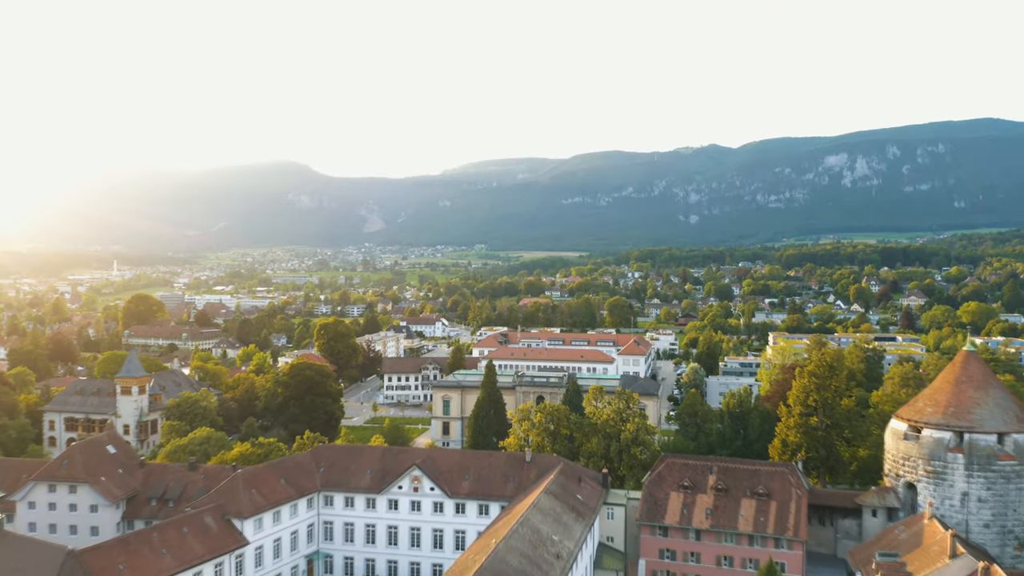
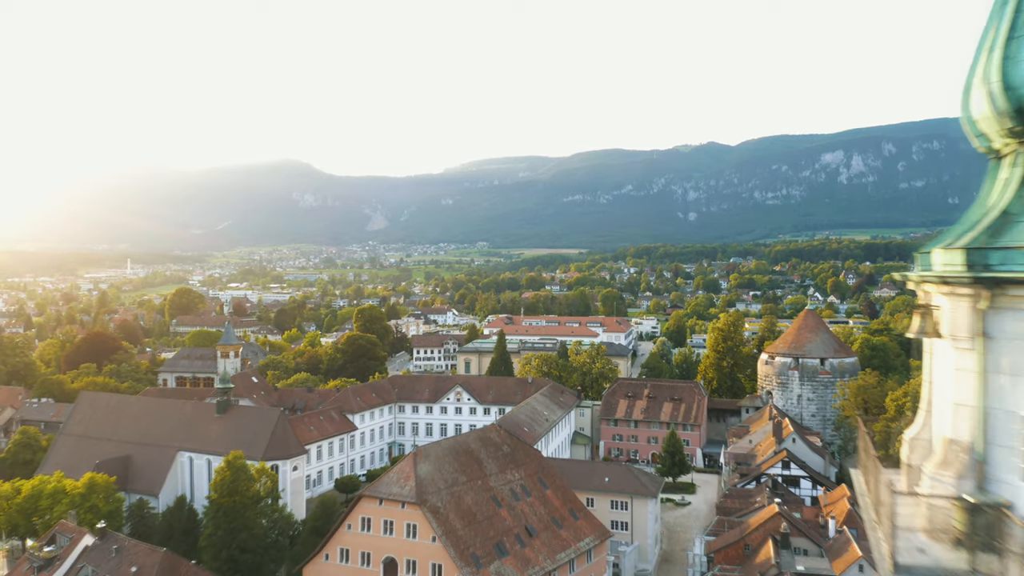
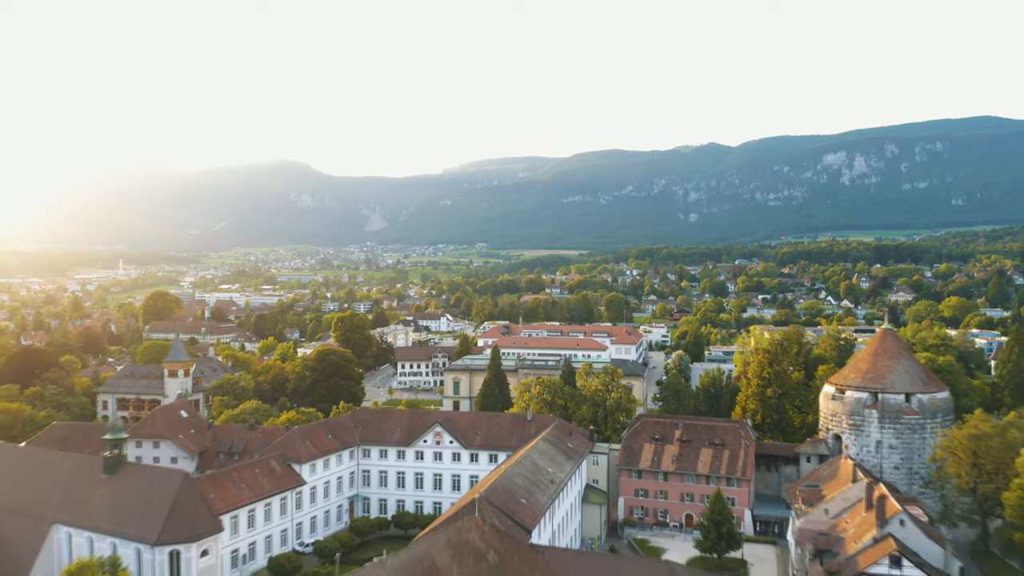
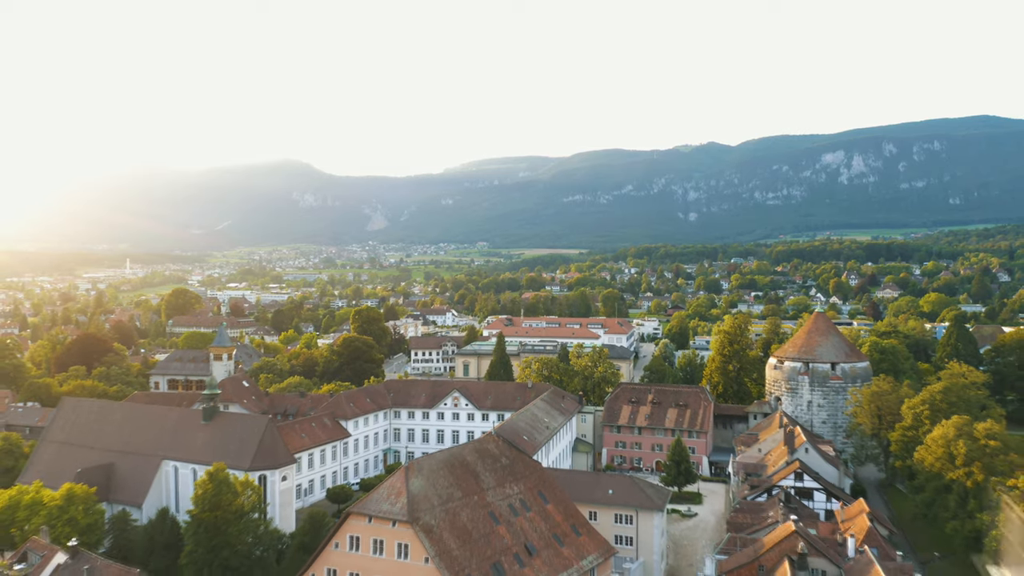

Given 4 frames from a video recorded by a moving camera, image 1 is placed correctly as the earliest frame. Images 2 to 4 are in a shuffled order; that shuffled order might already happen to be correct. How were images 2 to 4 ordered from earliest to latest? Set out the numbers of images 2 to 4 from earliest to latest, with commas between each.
3, 4, 2
